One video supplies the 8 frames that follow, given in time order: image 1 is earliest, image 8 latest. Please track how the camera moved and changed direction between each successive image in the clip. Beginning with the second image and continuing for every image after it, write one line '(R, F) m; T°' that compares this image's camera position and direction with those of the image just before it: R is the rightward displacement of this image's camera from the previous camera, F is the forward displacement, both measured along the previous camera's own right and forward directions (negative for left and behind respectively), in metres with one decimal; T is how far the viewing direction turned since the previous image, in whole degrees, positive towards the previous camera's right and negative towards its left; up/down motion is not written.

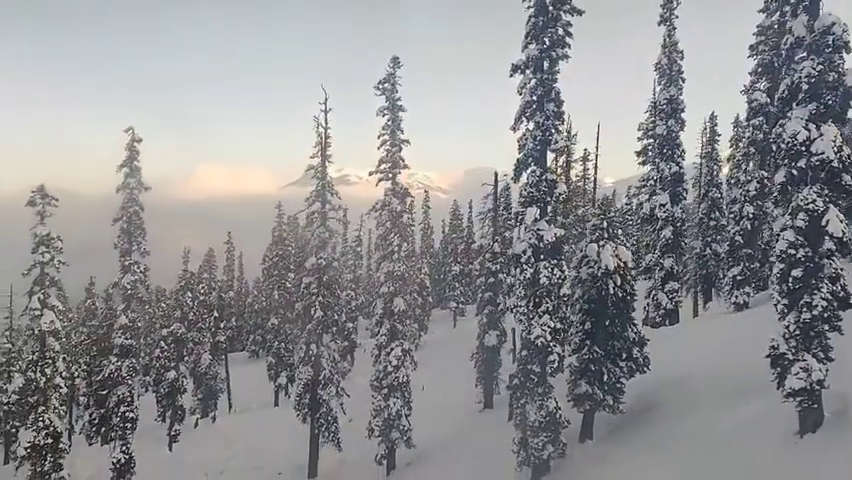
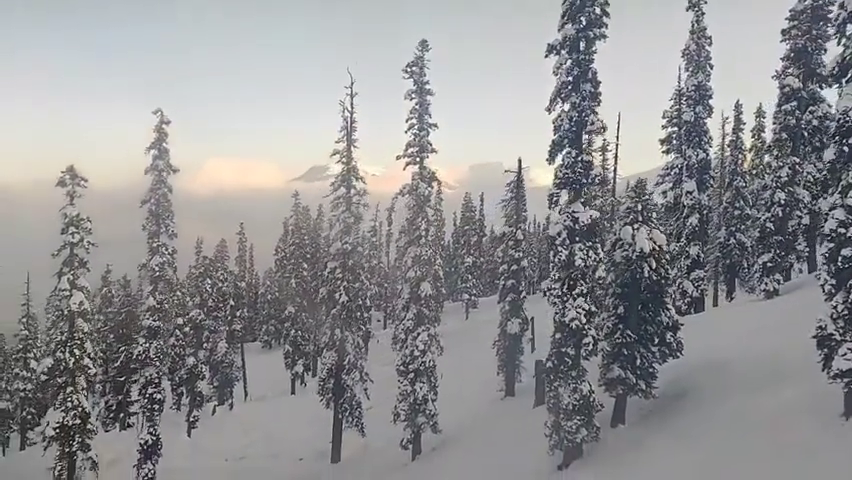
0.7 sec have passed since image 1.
(-0.7, +0.1) m; -1°
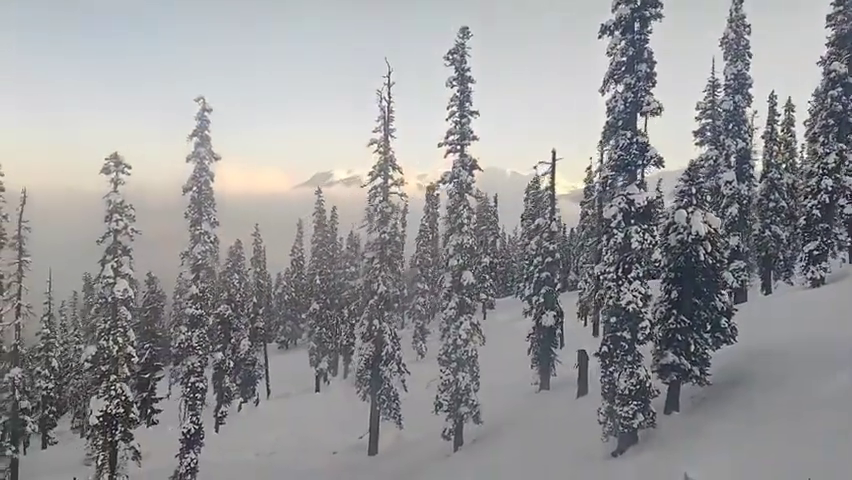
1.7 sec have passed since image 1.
(-1.3, +0.2) m; -1°
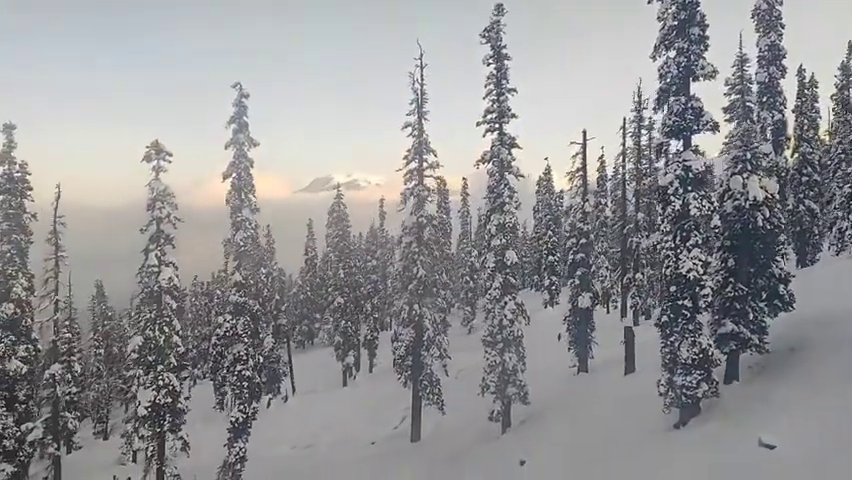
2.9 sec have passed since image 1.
(-1.4, +0.3) m; 0°
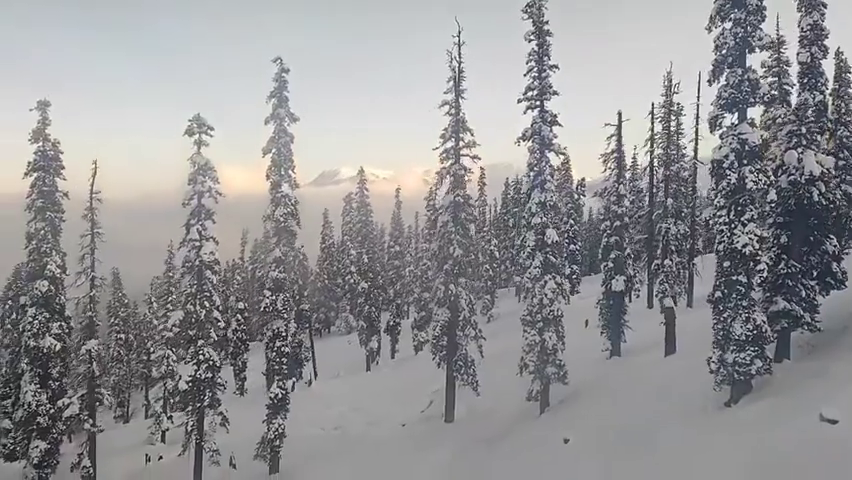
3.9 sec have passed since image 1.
(-1.1, +0.2) m; -1°
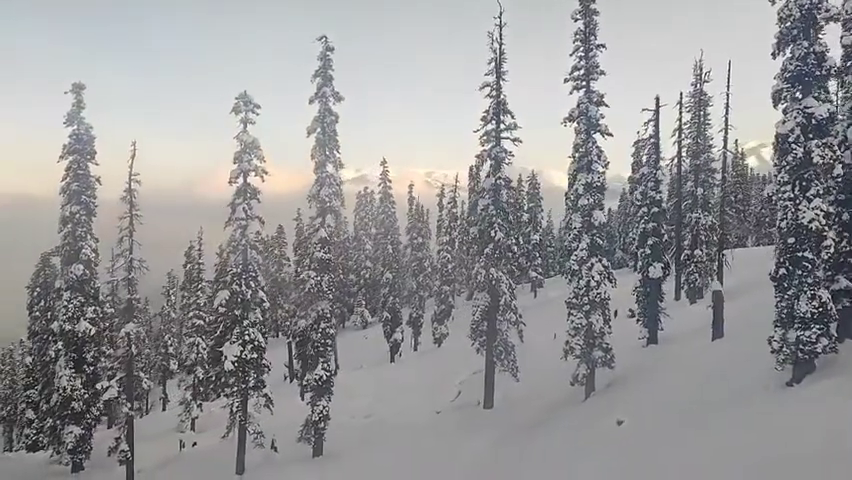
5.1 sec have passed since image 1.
(-1.4, +0.3) m; 0°
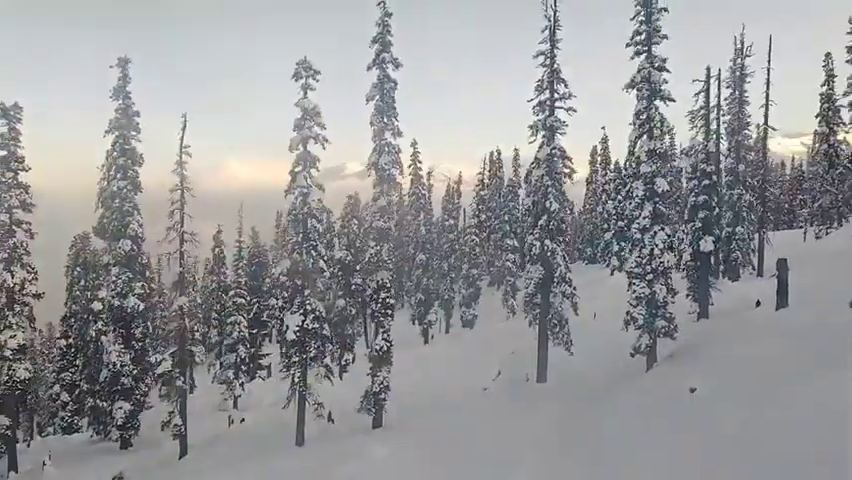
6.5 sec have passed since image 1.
(-1.7, +0.4) m; -1°
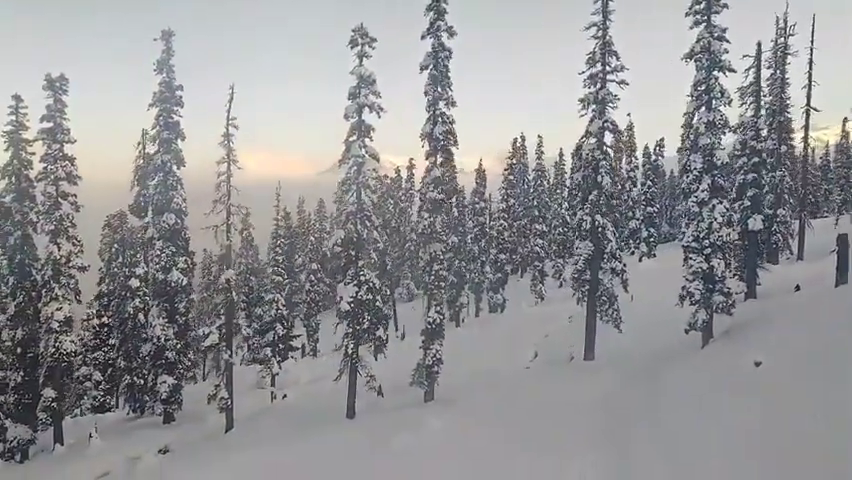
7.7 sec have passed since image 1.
(-1.4, +0.3) m; -1°
